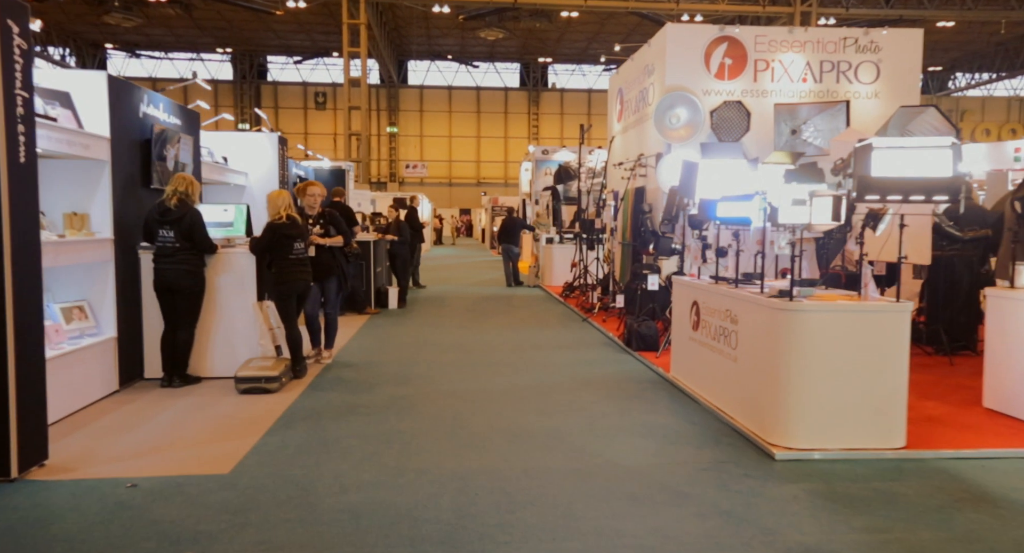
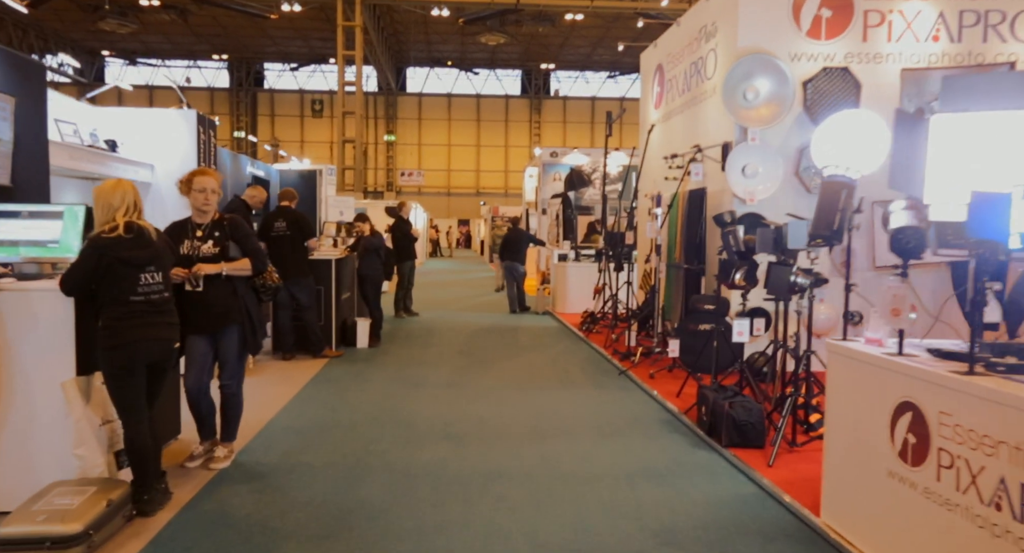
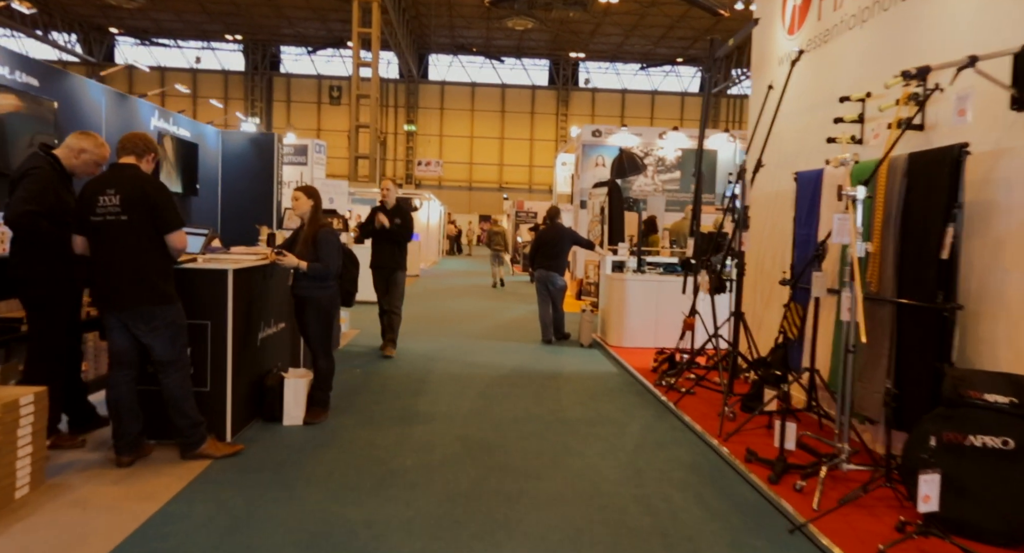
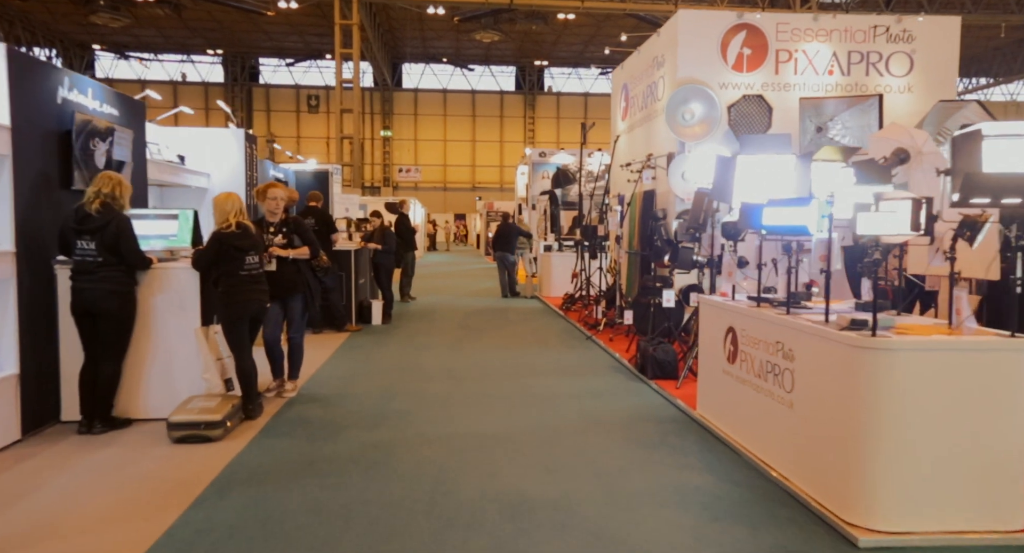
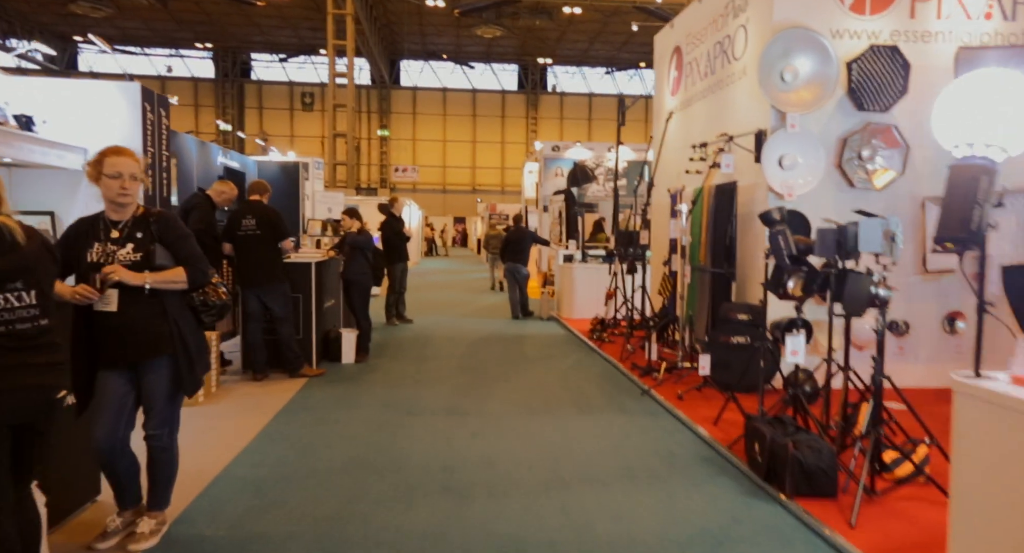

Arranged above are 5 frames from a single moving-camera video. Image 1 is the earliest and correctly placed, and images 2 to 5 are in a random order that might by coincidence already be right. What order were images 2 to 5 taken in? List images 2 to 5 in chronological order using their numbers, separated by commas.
4, 2, 5, 3
